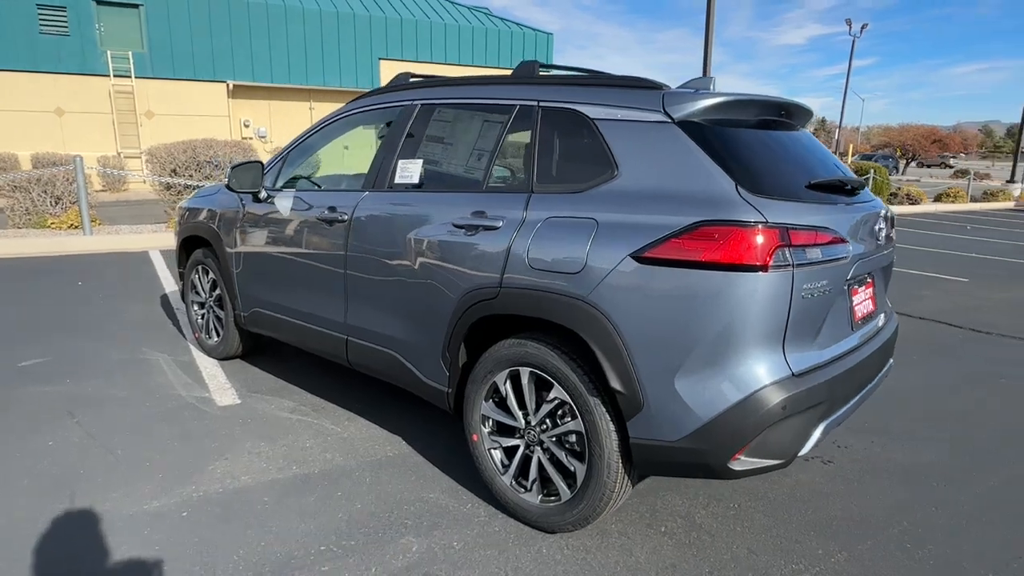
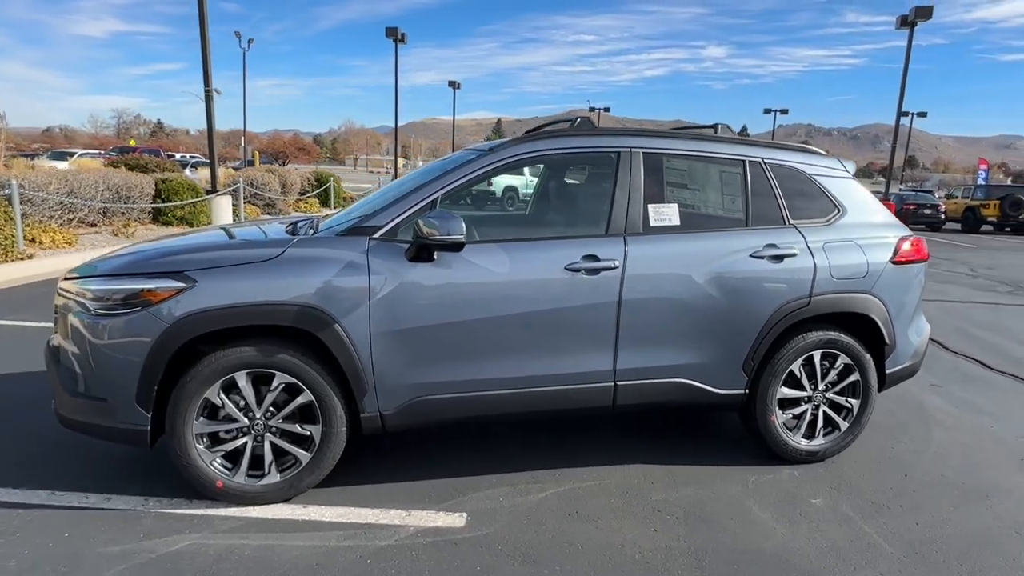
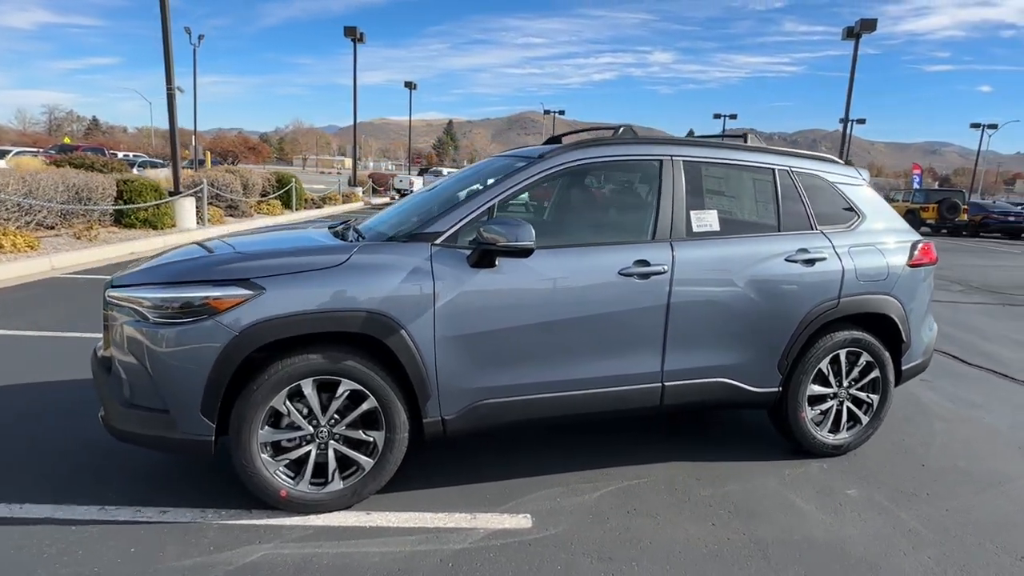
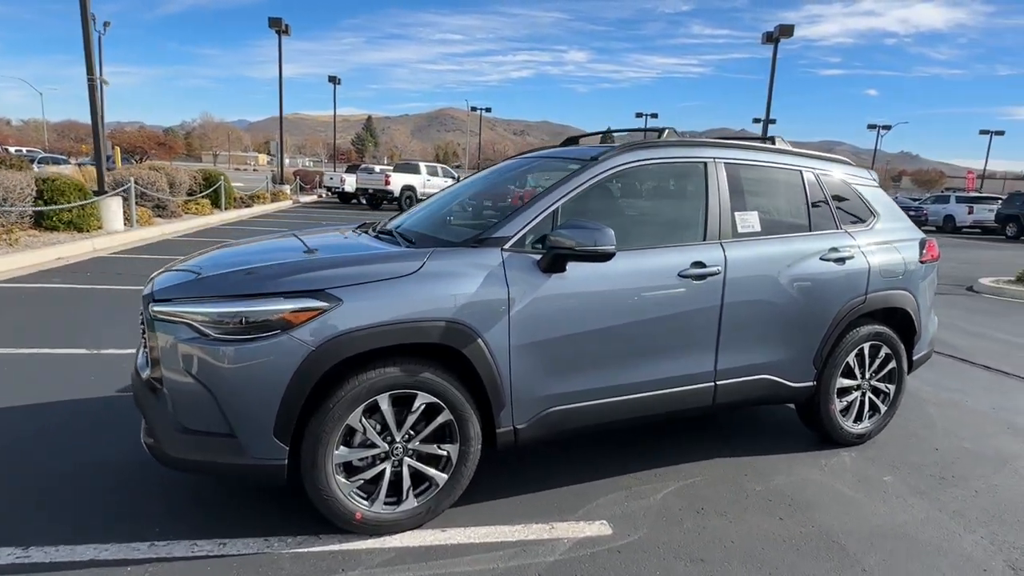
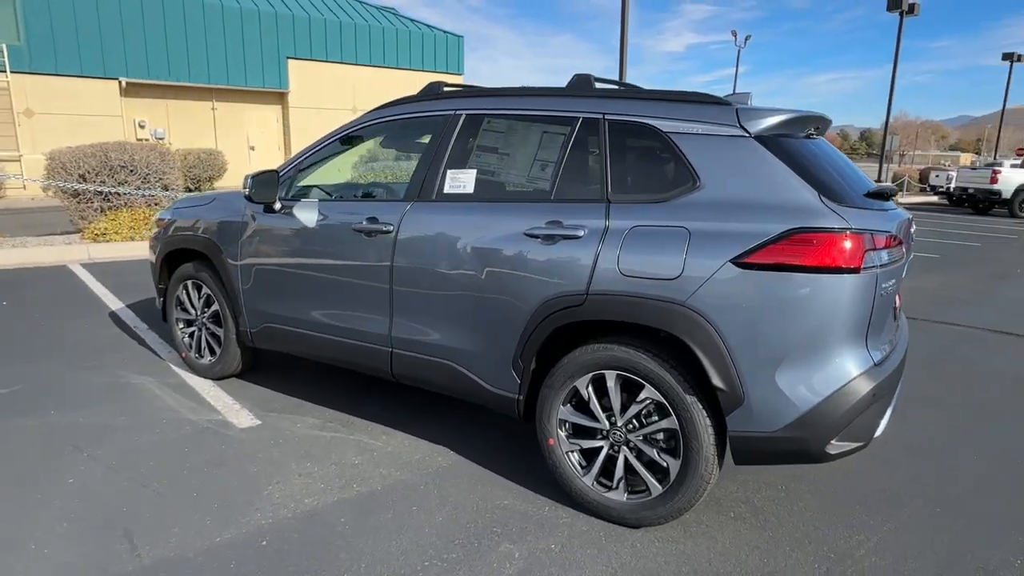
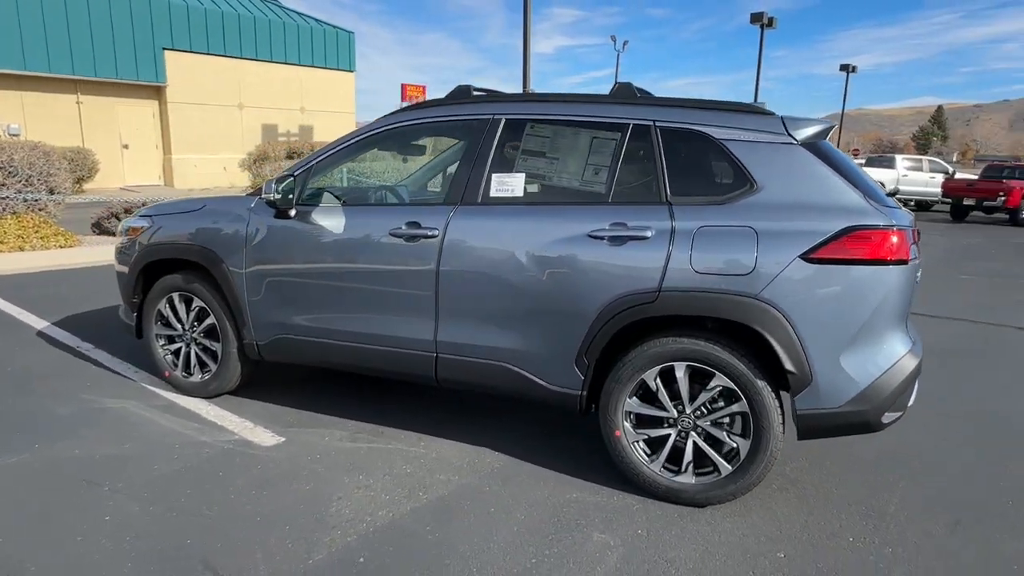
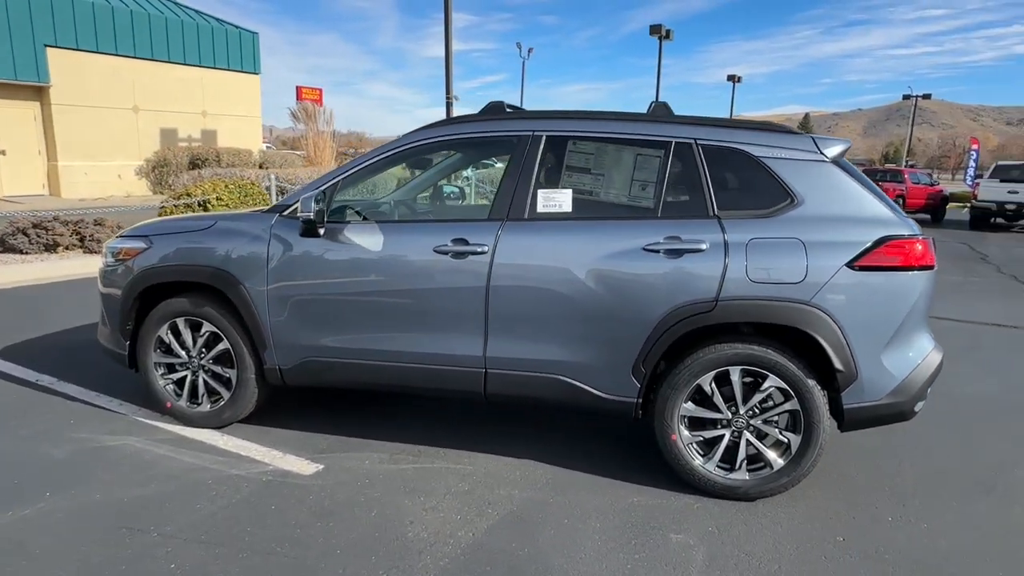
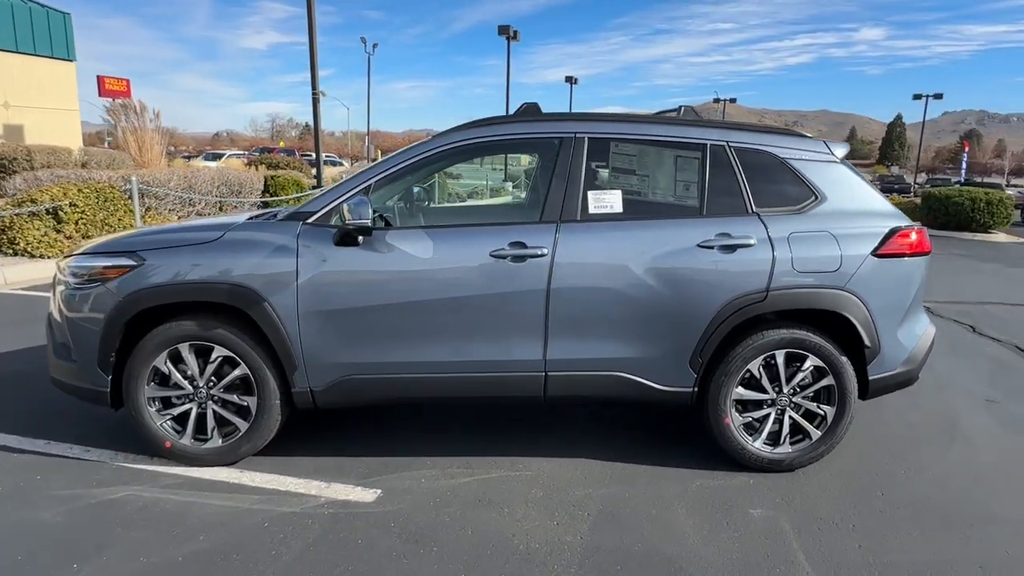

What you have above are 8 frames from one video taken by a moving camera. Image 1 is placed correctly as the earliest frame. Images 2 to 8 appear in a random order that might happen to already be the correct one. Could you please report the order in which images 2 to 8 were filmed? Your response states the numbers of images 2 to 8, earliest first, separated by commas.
5, 6, 7, 8, 2, 3, 4
